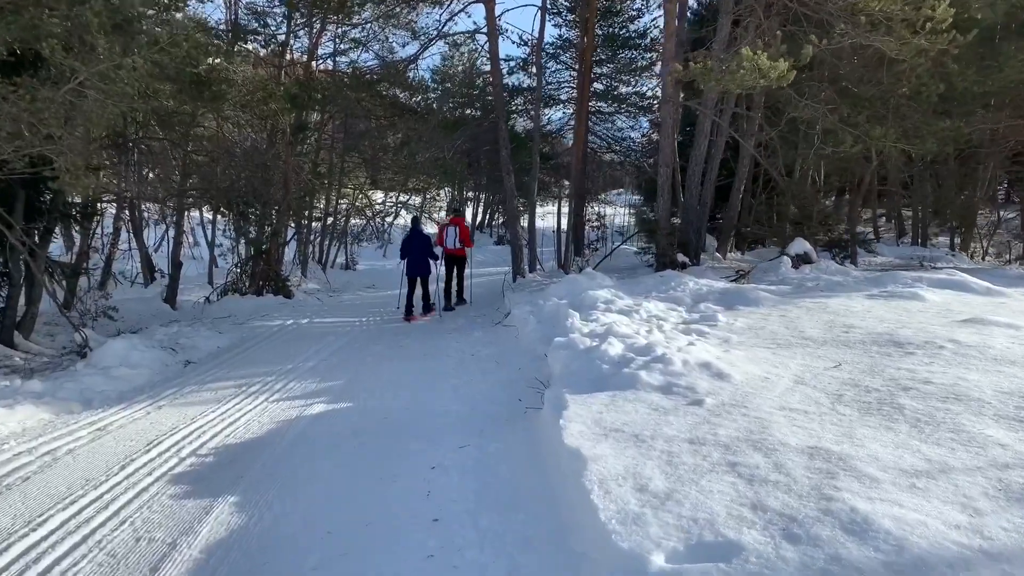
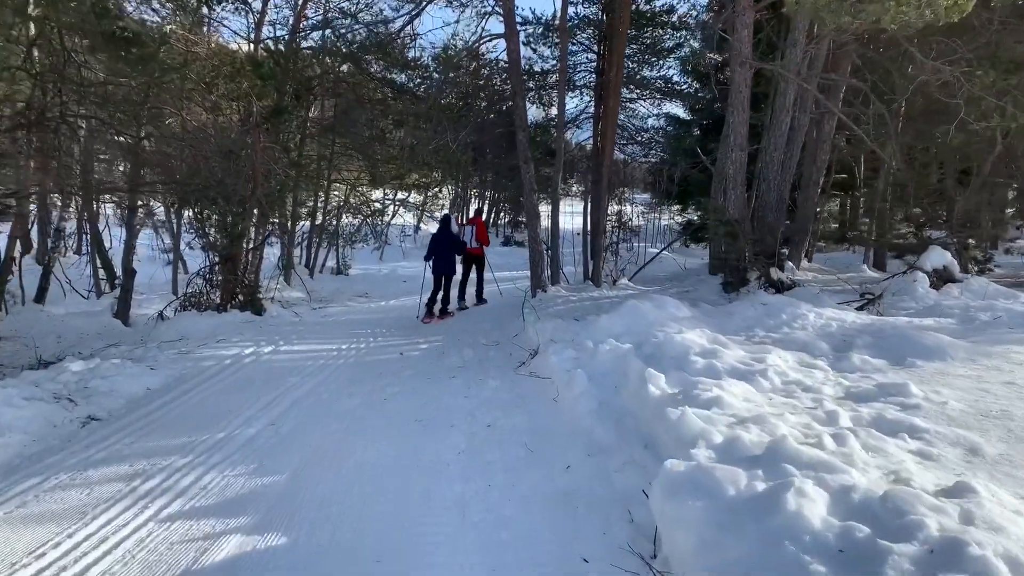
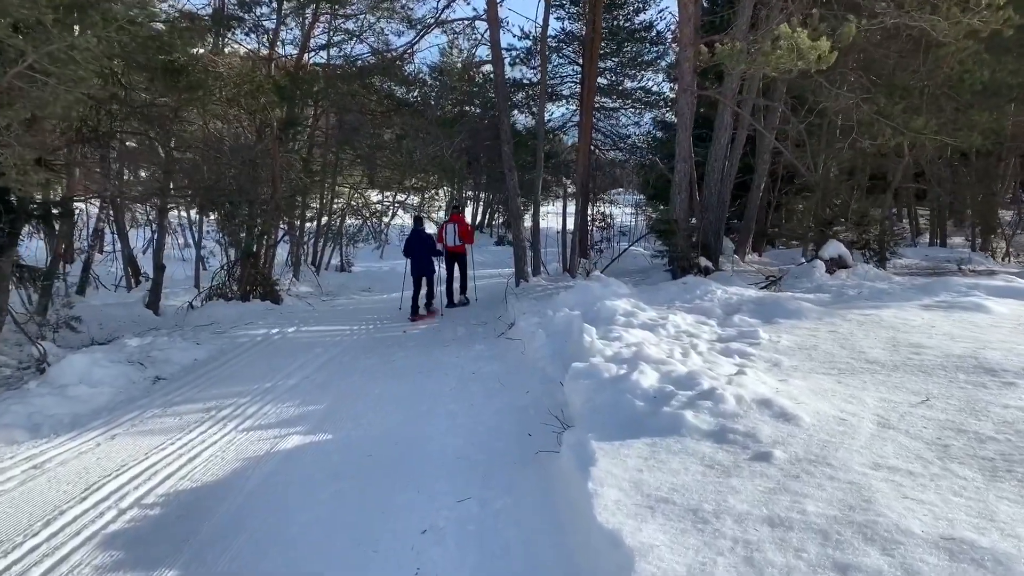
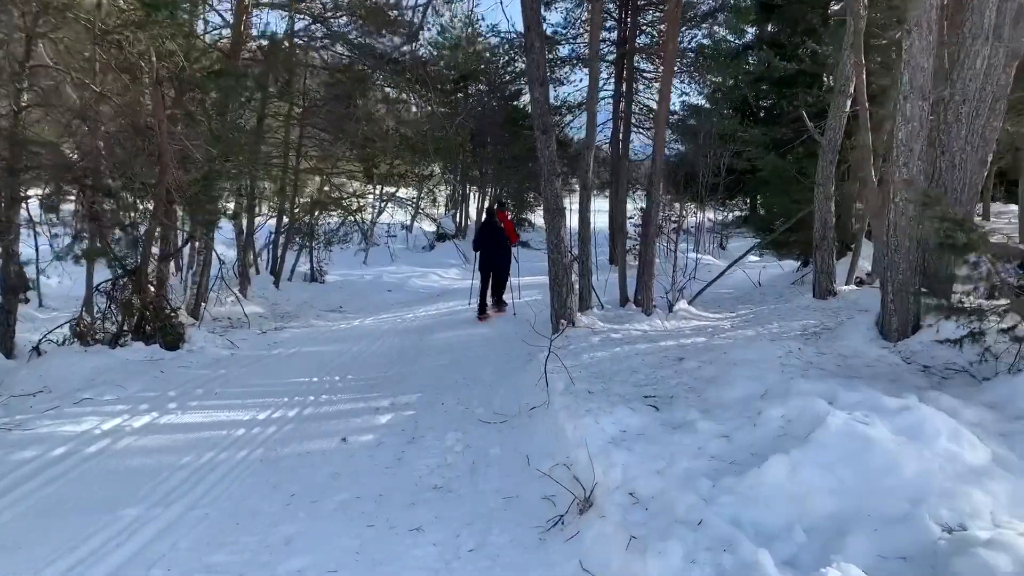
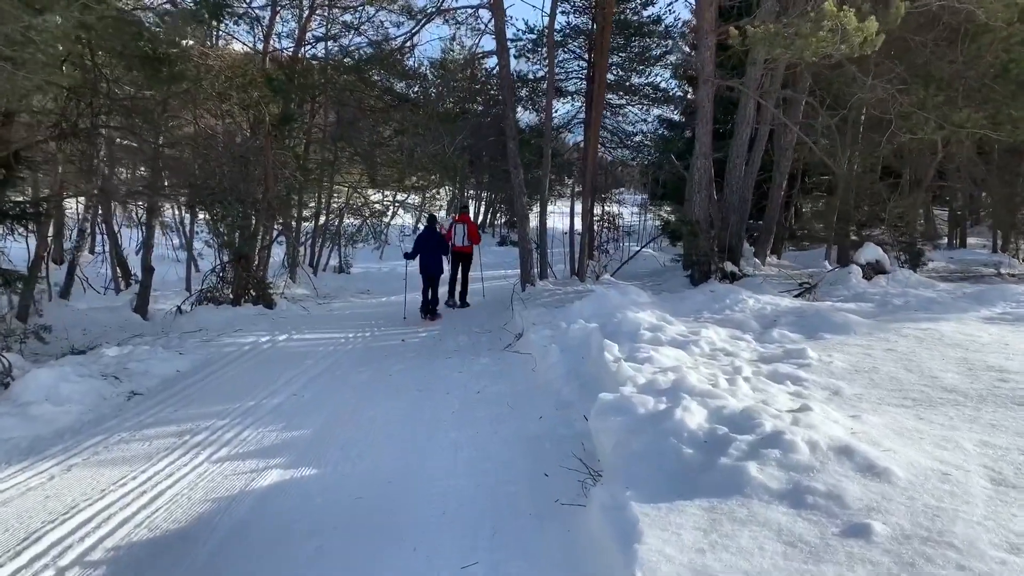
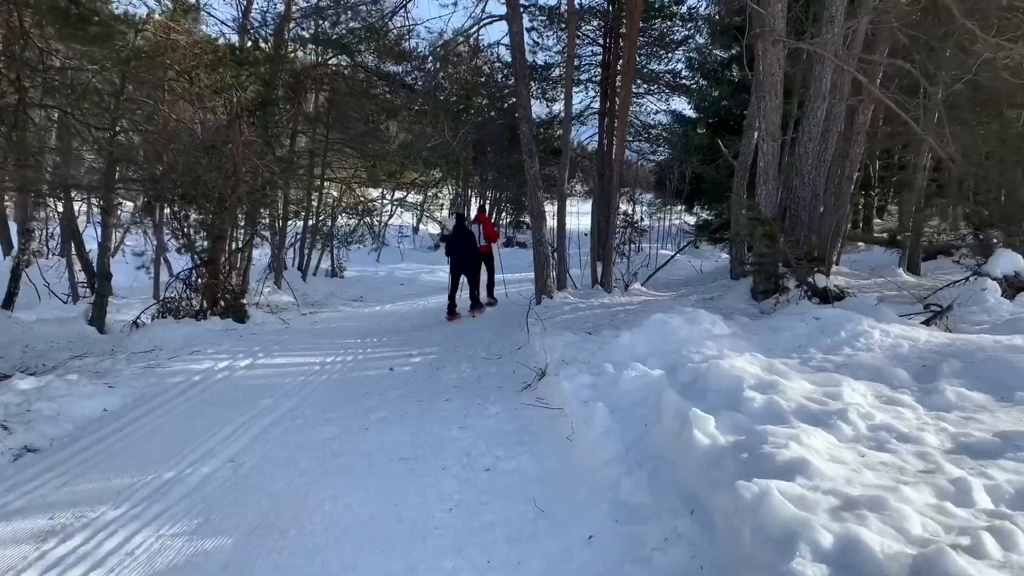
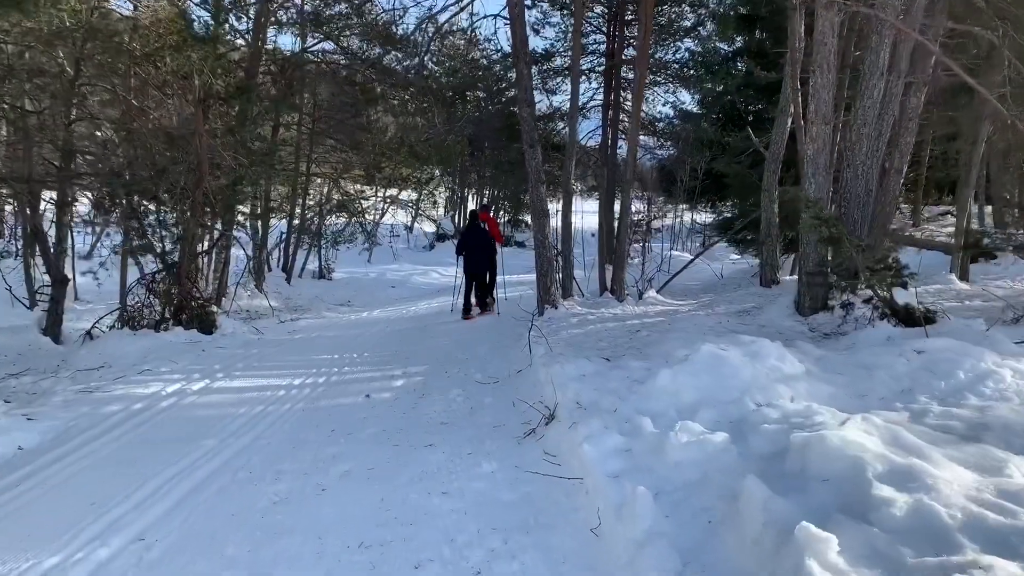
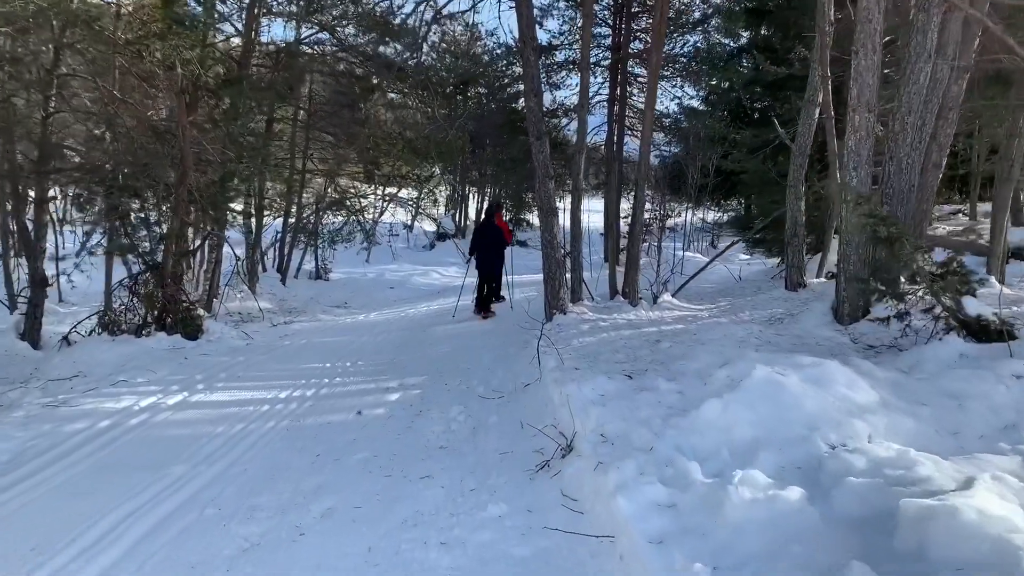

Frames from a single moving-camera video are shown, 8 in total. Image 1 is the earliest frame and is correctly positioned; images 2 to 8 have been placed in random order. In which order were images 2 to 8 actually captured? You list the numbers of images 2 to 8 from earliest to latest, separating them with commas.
3, 5, 2, 6, 7, 8, 4
